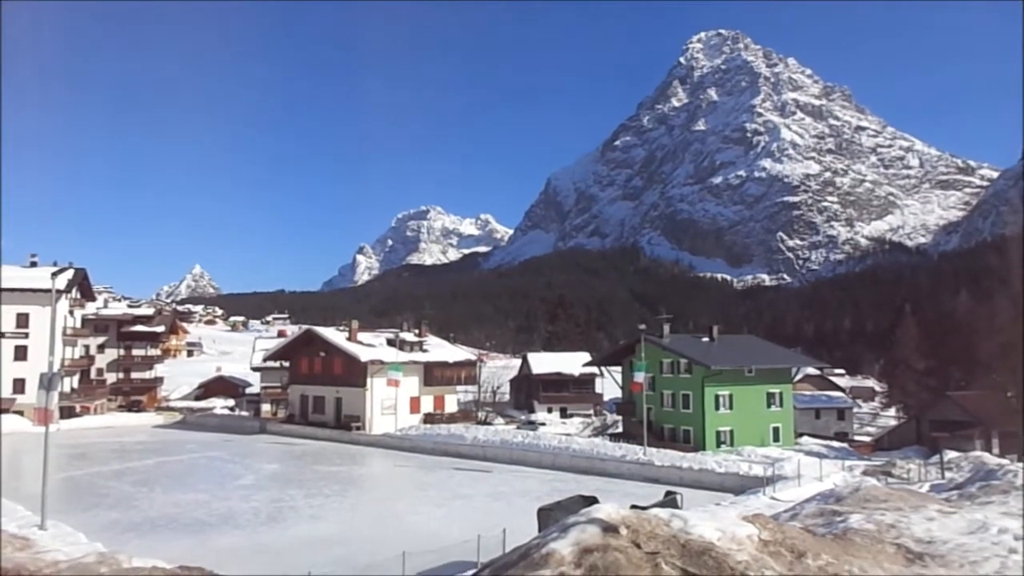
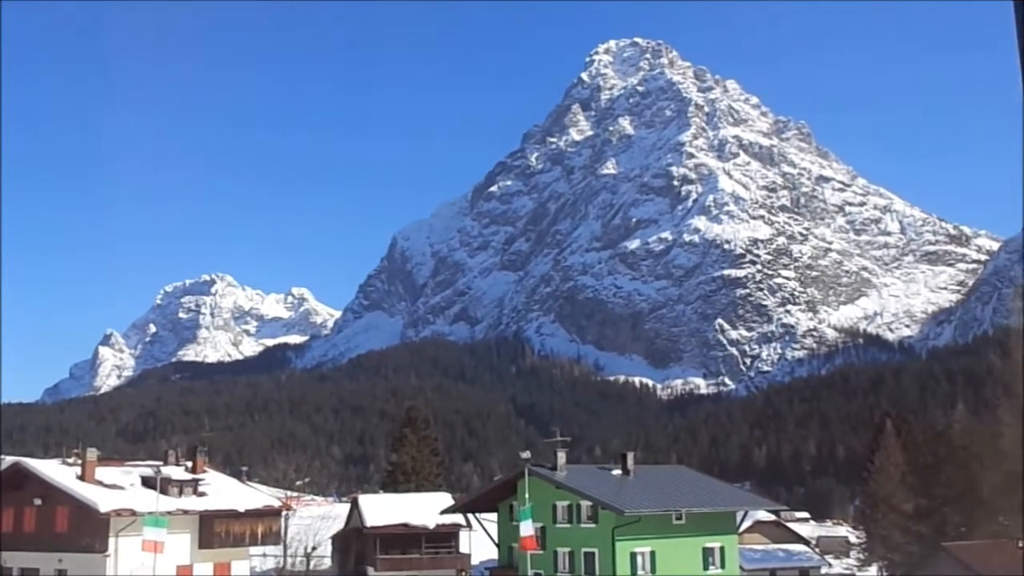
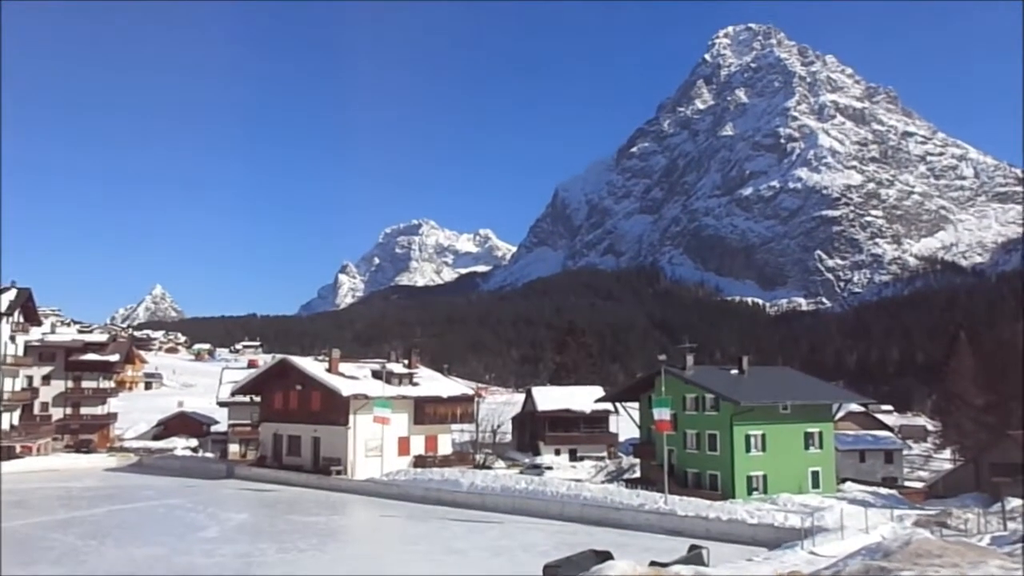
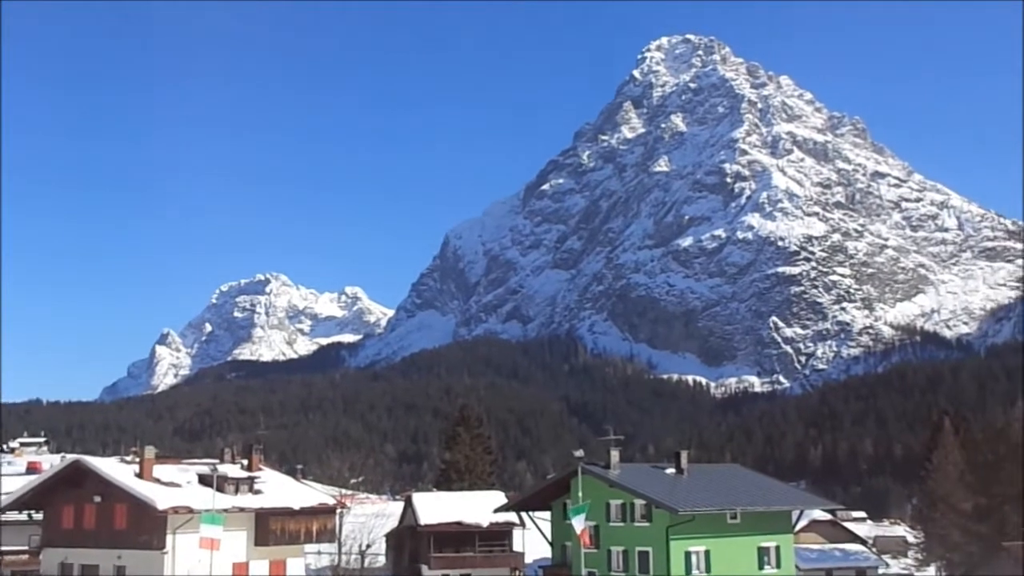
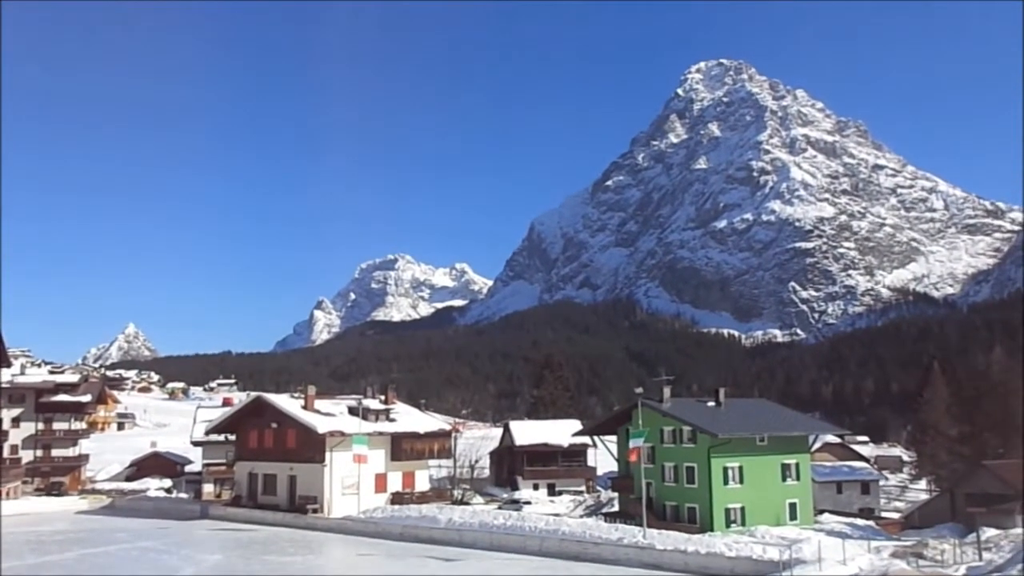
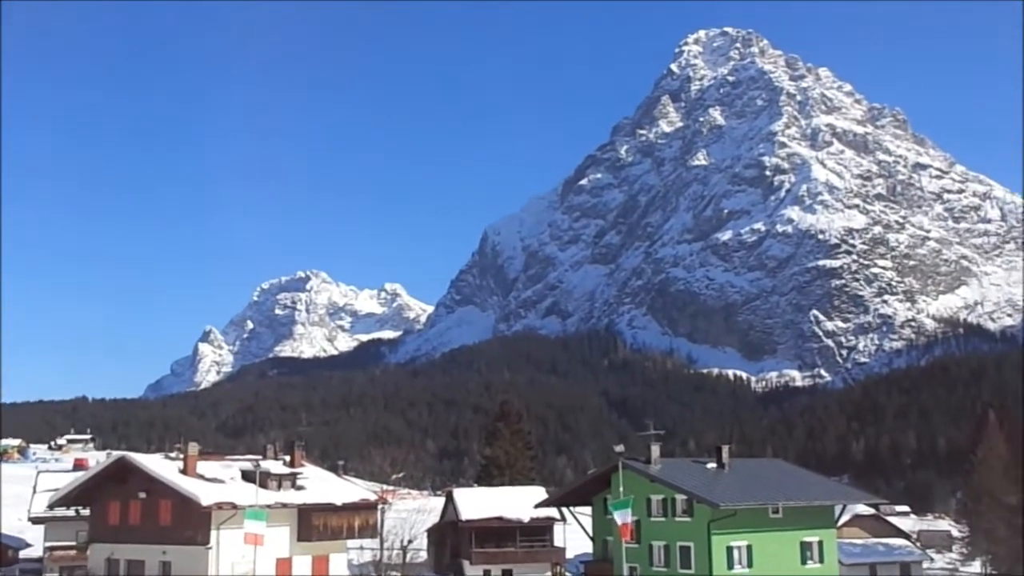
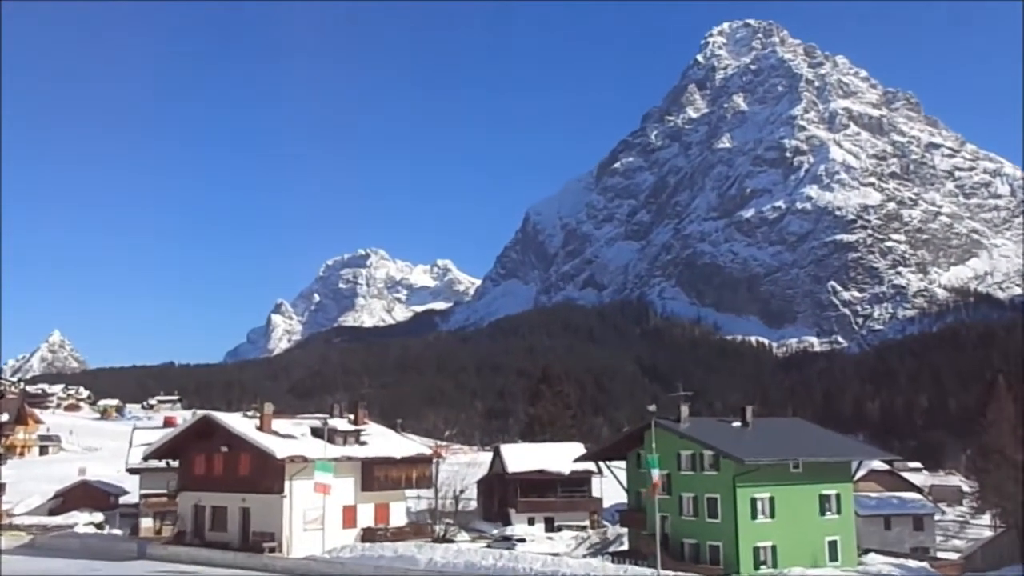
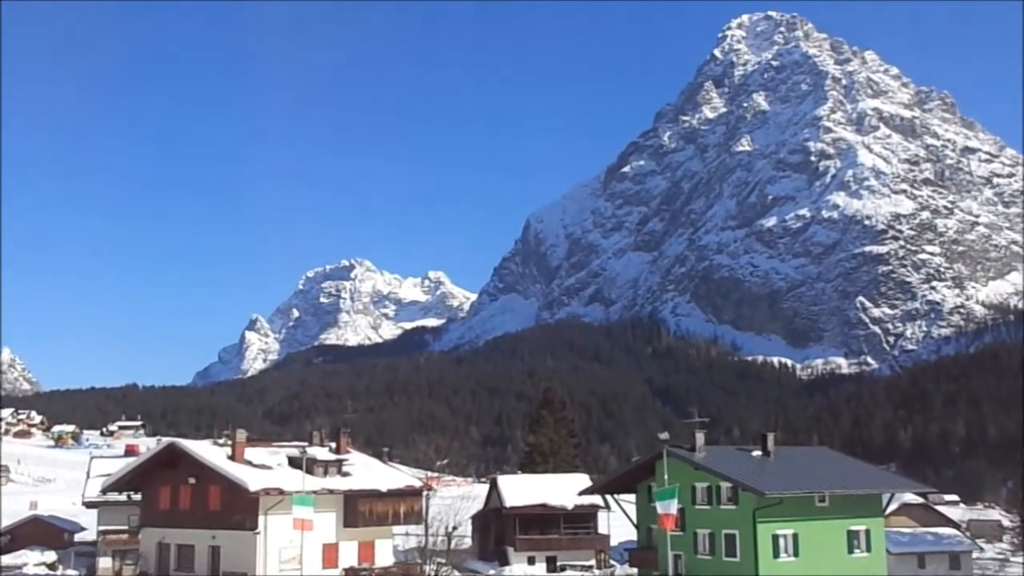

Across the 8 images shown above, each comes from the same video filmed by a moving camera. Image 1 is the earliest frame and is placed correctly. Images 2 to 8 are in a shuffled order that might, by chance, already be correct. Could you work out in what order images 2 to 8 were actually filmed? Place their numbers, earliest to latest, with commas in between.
3, 5, 7, 8, 6, 4, 2
